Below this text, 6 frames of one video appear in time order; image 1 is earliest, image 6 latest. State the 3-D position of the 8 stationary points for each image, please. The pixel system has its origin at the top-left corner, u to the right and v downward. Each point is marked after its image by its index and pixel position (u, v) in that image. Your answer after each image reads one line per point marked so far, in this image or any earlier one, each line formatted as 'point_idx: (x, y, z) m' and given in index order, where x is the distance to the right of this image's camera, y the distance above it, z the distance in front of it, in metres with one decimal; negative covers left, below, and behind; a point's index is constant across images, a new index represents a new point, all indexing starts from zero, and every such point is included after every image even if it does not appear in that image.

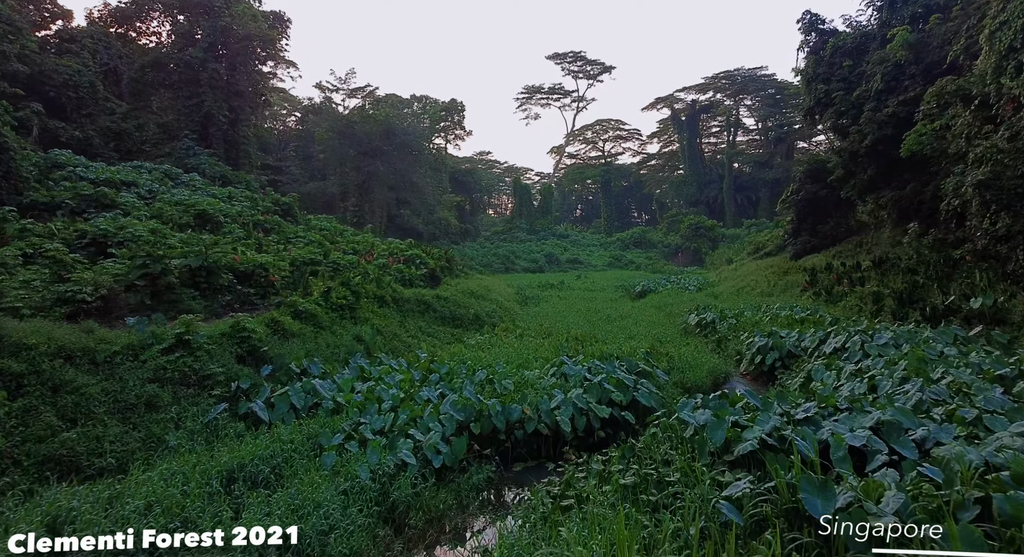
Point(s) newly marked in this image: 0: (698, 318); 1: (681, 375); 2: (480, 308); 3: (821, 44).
0: (+2.5, -0.5, +8.4) m
1: (+1.4, -0.8, +5.2) m
2: (-0.4, -0.4, +8.0) m
3: (+6.7, +5.1, +13.4) m
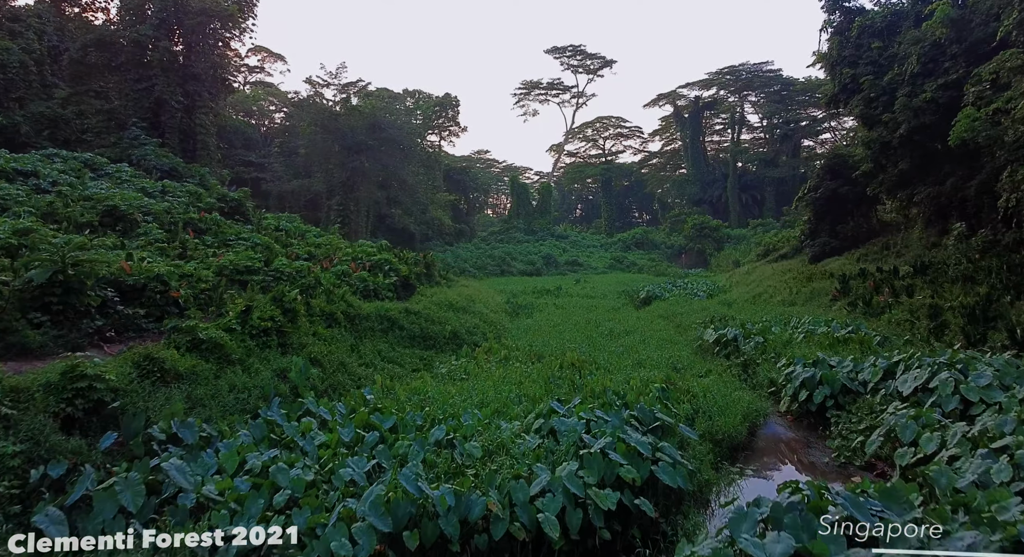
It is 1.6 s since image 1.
0: (+2.4, -0.6, +7.1) m
1: (+1.3, -0.9, +4.0) m
2: (-0.6, -0.5, +6.8) m
3: (+6.5, +5.0, +12.1) m
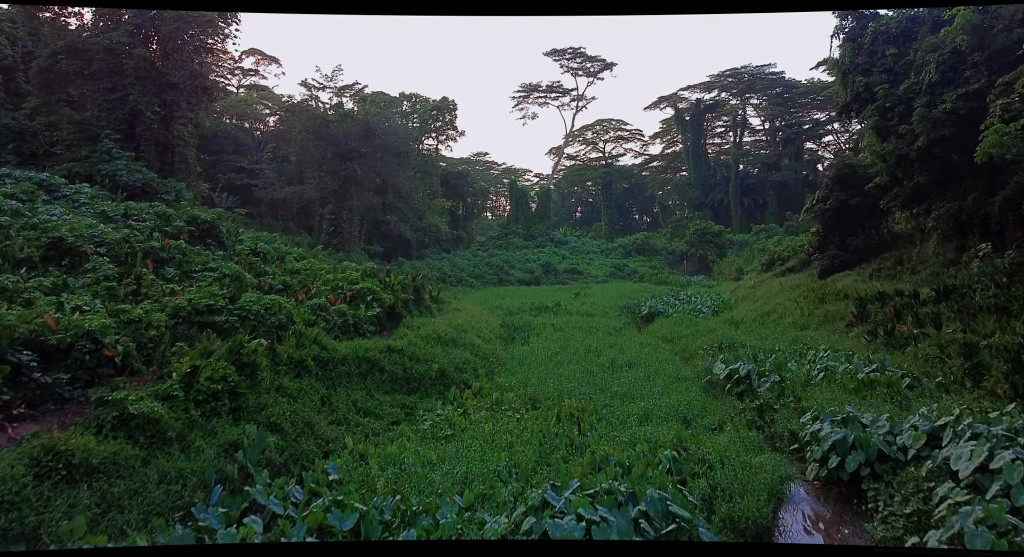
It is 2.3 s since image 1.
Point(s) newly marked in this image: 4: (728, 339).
0: (+2.3, -1.0, +6.6) m
1: (+1.2, -1.2, +3.4) m
2: (-0.7, -0.8, +6.2) m
3: (+6.5, +4.6, +11.6) m
4: (+3.2, -0.9, +9.2) m
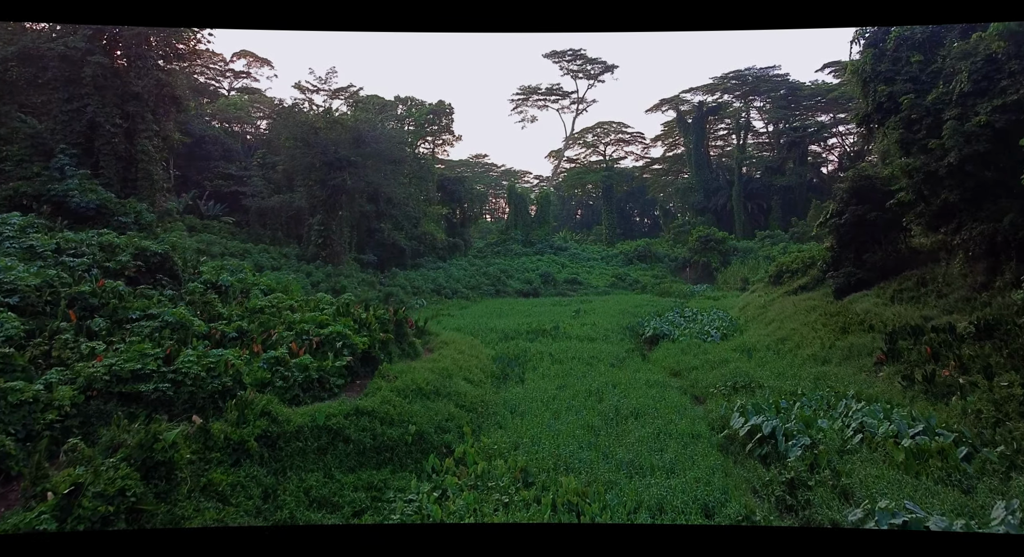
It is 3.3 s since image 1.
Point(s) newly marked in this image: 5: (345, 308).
0: (+2.2, -1.4, +5.8) m
1: (+1.1, -1.6, +2.6) m
2: (-0.8, -1.2, +5.4) m
3: (+6.4, +4.2, +10.7) m
4: (+3.1, -1.3, +8.4) m
5: (-1.9, -0.4, +7.2) m
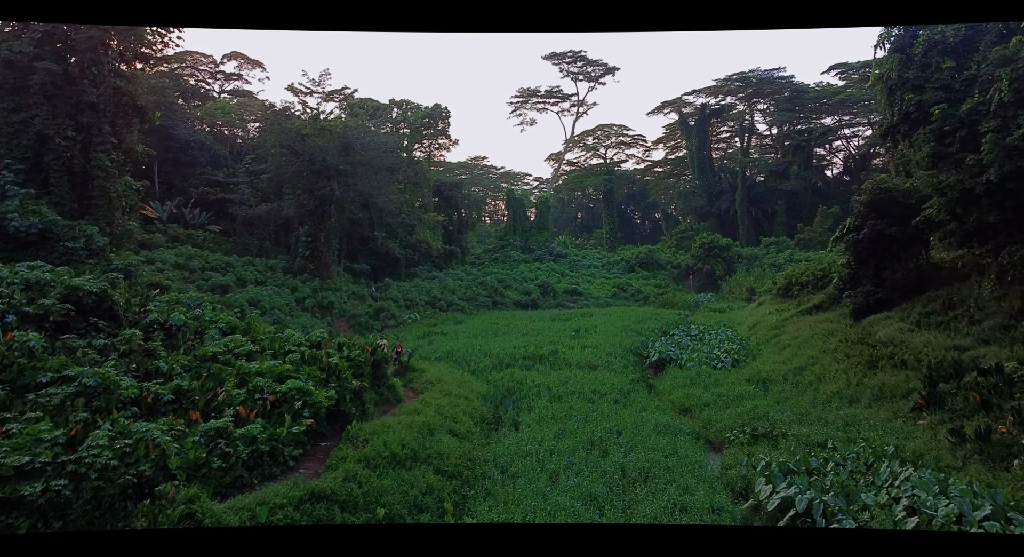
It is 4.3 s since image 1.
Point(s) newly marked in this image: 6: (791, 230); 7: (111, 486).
0: (+2.1, -1.8, +4.9) m
1: (+1.0, -2.0, +1.7) m
2: (-0.8, -1.6, +4.6) m
3: (+6.3, +3.9, +9.9) m
4: (+3.1, -1.7, +7.6) m
5: (-2.0, -0.7, +6.3) m
6: (+9.4, +1.4, +20.9) m
7: (-2.2, -1.1, +3.4) m
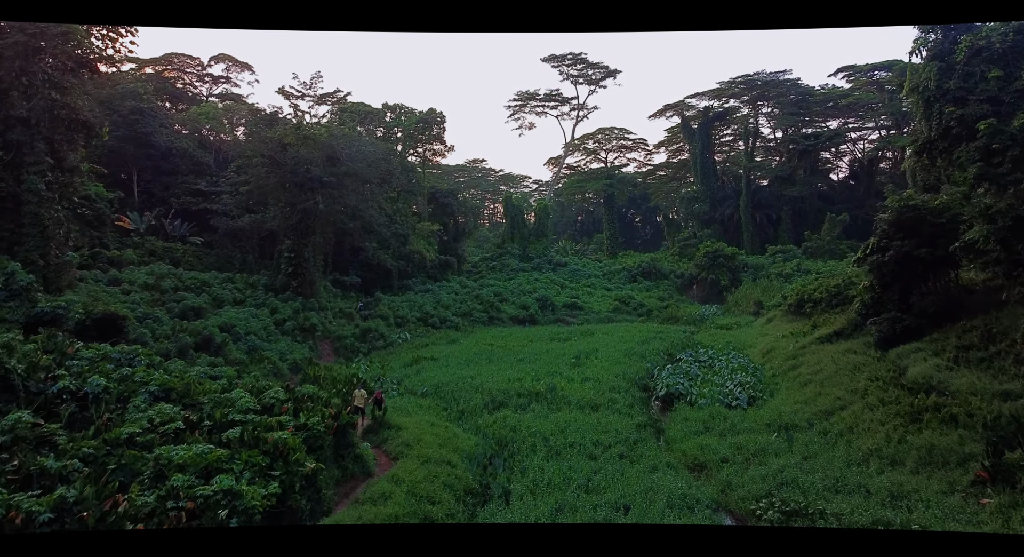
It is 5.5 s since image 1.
0: (+2.0, -2.2, +3.9) m
1: (+0.9, -2.5, +0.7) m
2: (-0.9, -2.1, +3.5) m
3: (+6.2, +3.4, +8.9) m
4: (+3.0, -2.2, +6.5) m
5: (-2.1, -1.2, +5.3) m
6: (+9.3, +1.0, +19.8) m
7: (-2.3, -1.6, +2.3) m
